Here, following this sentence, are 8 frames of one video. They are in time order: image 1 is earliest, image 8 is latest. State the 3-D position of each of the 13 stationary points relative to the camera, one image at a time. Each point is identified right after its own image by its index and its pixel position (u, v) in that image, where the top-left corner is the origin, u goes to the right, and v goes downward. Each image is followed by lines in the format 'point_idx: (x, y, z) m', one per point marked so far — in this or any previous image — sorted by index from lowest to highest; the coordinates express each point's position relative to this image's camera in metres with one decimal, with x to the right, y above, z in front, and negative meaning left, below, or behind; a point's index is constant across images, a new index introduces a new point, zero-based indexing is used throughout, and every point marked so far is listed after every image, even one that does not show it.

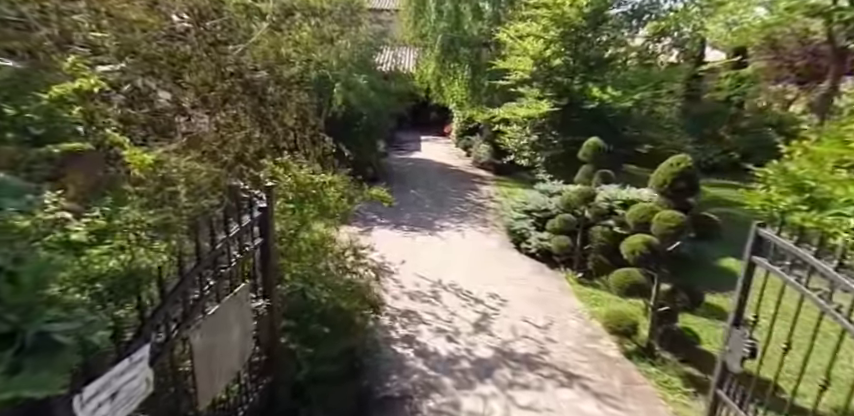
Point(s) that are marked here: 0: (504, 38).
0: (+1.6, +3.3, +9.4) m
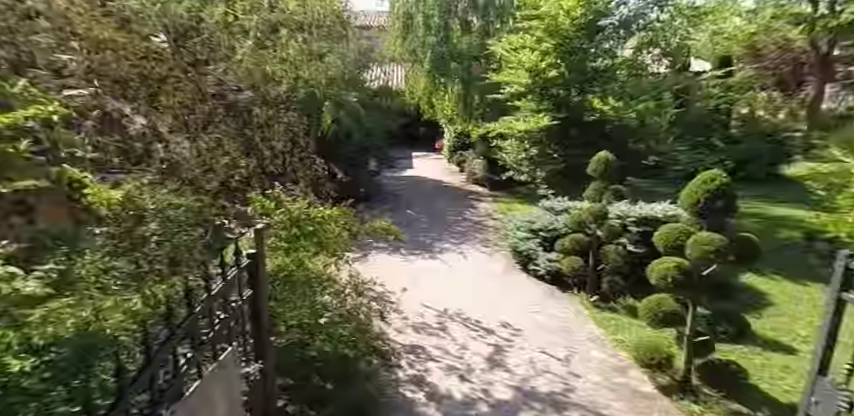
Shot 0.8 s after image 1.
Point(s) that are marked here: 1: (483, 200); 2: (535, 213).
0: (+1.4, +2.9, +9.2) m
1: (+1.1, -0.1, +9.4) m
2: (+1.6, -0.2, +6.1) m
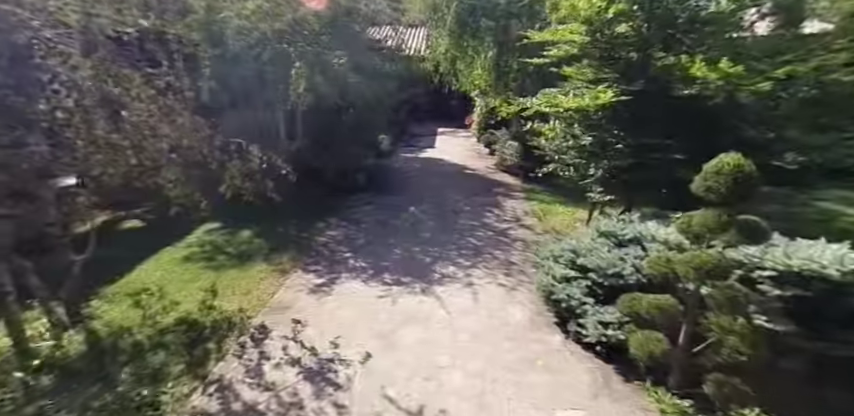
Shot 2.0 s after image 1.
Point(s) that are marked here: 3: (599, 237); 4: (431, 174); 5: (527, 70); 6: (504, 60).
0: (+1.8, +2.9, +7.2) m
1: (+1.4, 0.0, +7.5) m
2: (+1.7, -0.4, +4.3) m
3: (+1.8, -0.3, +4.4) m
4: (+0.1, +0.8, +9.7) m
5: (+2.1, +2.8, +8.5) m
6: (+1.6, +3.2, +9.1) m
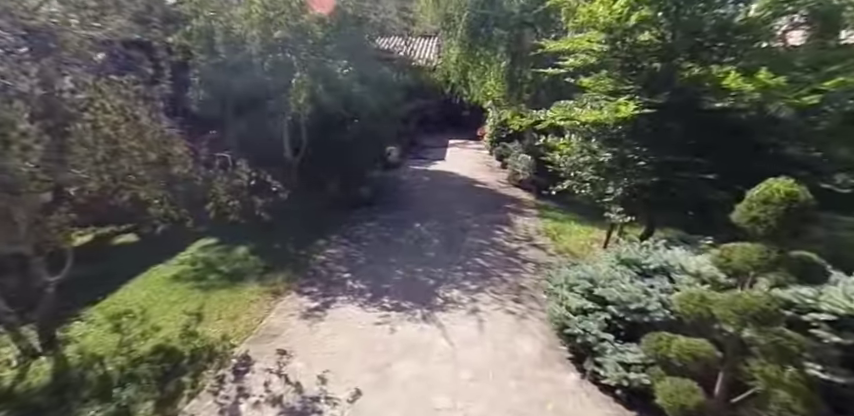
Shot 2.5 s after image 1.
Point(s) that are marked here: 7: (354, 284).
0: (+2.0, +2.6, +6.8) m
1: (+1.6, -0.3, +7.1) m
2: (+1.7, -0.6, +3.9) m
3: (+1.8, -0.5, +3.9) m
4: (+0.3, +0.4, +9.3) m
5: (+2.3, +2.5, +8.2) m
6: (+1.9, +2.9, +8.8) m
7: (-0.9, -0.9, +5.0) m
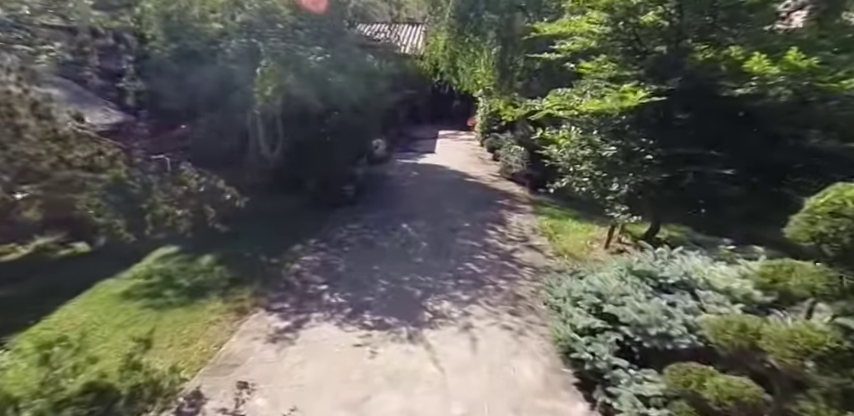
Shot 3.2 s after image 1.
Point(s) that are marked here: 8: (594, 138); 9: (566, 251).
0: (+1.7, +2.7, +6.2) m
1: (+1.4, -0.3, +6.6) m
2: (+1.6, -0.6, +3.4) m
3: (+1.7, -0.5, +3.4) m
4: (0.0, +0.5, +8.8) m
5: (+2.0, +2.6, +7.6) m
6: (+1.6, +3.0, +8.2) m
7: (-1.0, -1.0, +4.5) m
8: (+1.9, +0.8, +4.8) m
9: (+1.9, -0.6, +5.7) m
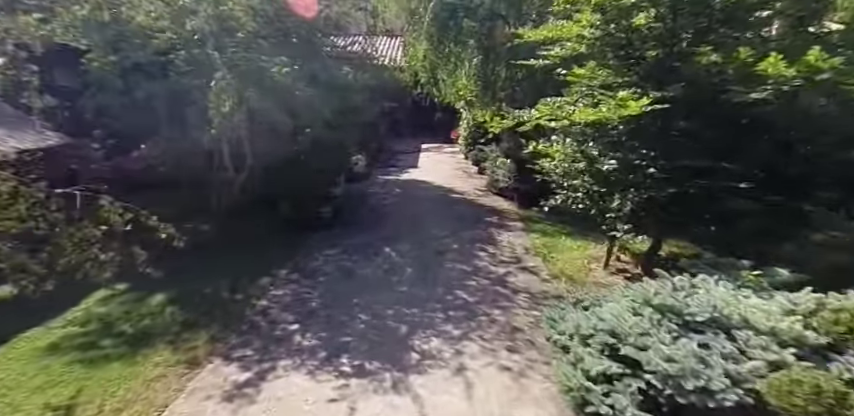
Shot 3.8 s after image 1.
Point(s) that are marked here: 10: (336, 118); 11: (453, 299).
0: (+1.4, +2.4, +5.9) m
1: (+1.1, -0.6, +6.2) m
2: (+1.5, -0.8, +2.9) m
3: (+1.6, -0.7, +3.0) m
4: (-0.3, +0.1, +8.3) m
5: (+1.7, +2.3, +7.3) m
6: (+1.2, +2.6, +7.8) m
7: (-1.2, -1.2, +3.9) m
8: (+1.7, +0.6, +4.4) m
9: (+1.7, -0.8, +5.3) m
10: (-1.5, +1.5, +6.8) m
11: (+0.3, -1.0, +4.7) m
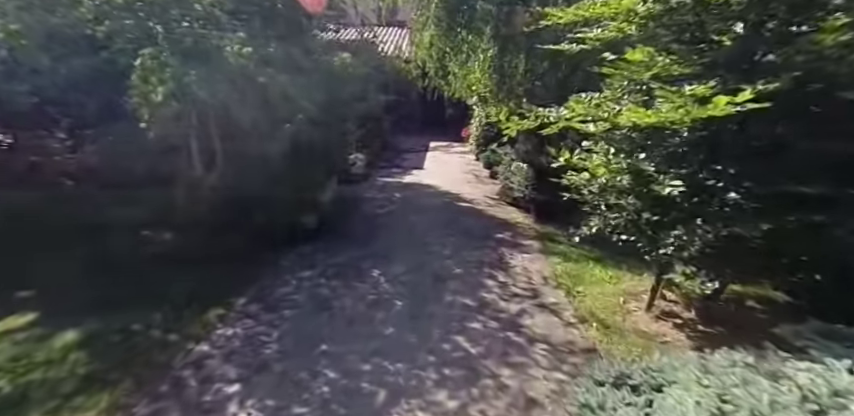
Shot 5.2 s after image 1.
0: (+1.5, +2.2, +4.7) m
1: (+1.1, -0.8, +5.1) m
2: (+1.3, -1.0, +1.8) m
3: (+1.4, -1.0, +1.9) m
4: (-0.3, 0.0, +7.2) m
5: (+1.8, +2.0, +6.1) m
6: (+1.3, +2.4, +6.7) m
7: (-1.3, -1.4, +2.8) m
8: (+1.7, +0.3, +3.2) m
9: (+1.6, -1.1, +4.2) m
10: (-1.4, +1.3, +5.8) m
11: (+0.2, -1.2, +3.7) m
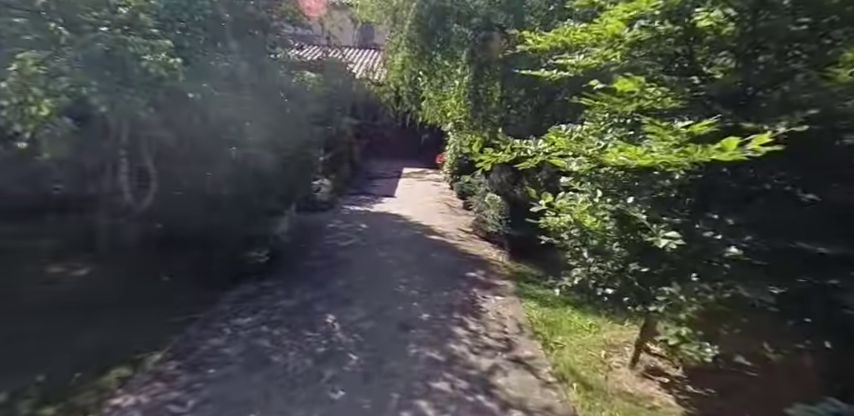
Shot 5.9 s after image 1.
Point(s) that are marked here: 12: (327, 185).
0: (+1.1, +1.8, +4.5) m
1: (+0.7, -1.2, +4.6) m
2: (+1.1, -1.3, +1.3) m
3: (+1.2, -1.2, +1.4) m
4: (-0.8, -0.6, +6.7) m
5: (+1.4, +1.5, +5.8) m
6: (+0.9, +1.9, +6.4) m
7: (-1.6, -1.6, +2.2) m
8: (+1.4, 0.0, +2.9) m
9: (+1.3, -1.5, +3.7) m
10: (-1.8, +0.9, +5.2) m
11: (-0.1, -1.6, +3.1) m
12: (-2.1, +0.5, +8.8) m
